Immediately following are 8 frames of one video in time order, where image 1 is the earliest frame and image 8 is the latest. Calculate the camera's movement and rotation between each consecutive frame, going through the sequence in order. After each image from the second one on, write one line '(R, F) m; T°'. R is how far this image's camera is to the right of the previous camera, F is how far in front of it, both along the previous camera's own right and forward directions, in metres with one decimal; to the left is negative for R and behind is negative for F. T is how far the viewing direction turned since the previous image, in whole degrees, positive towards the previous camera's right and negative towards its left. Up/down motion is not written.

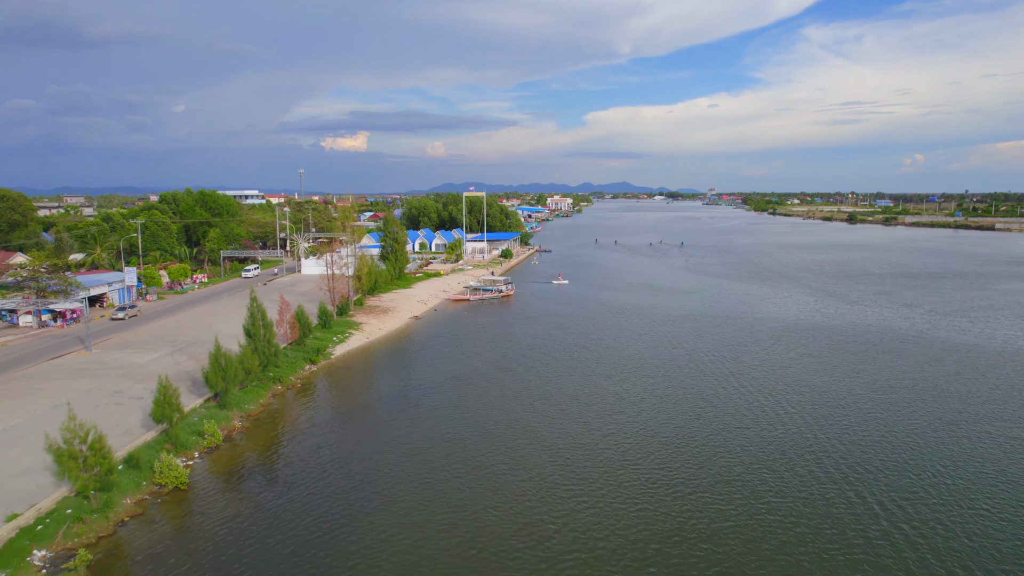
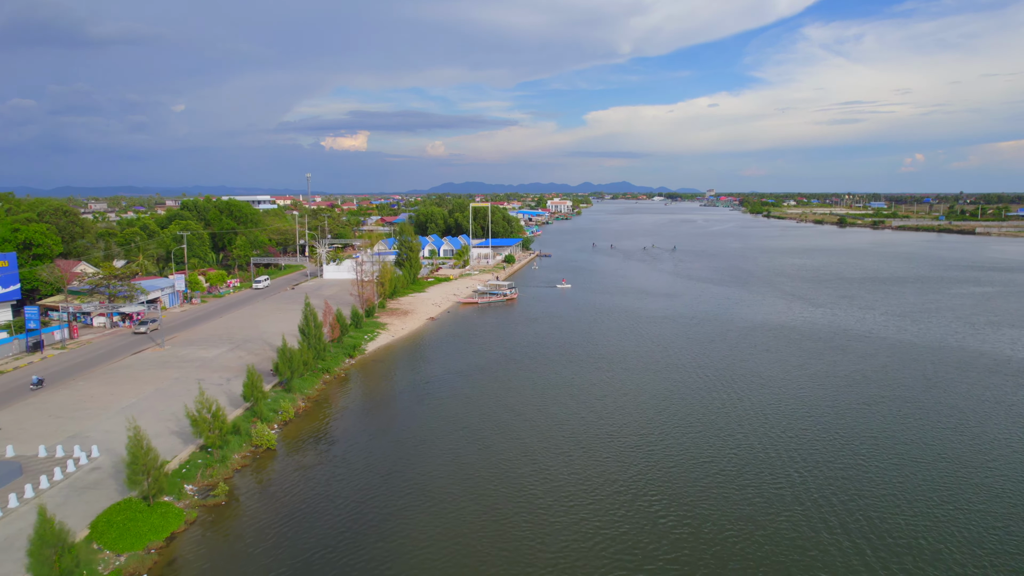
(-0.1, -1.5) m; 0°
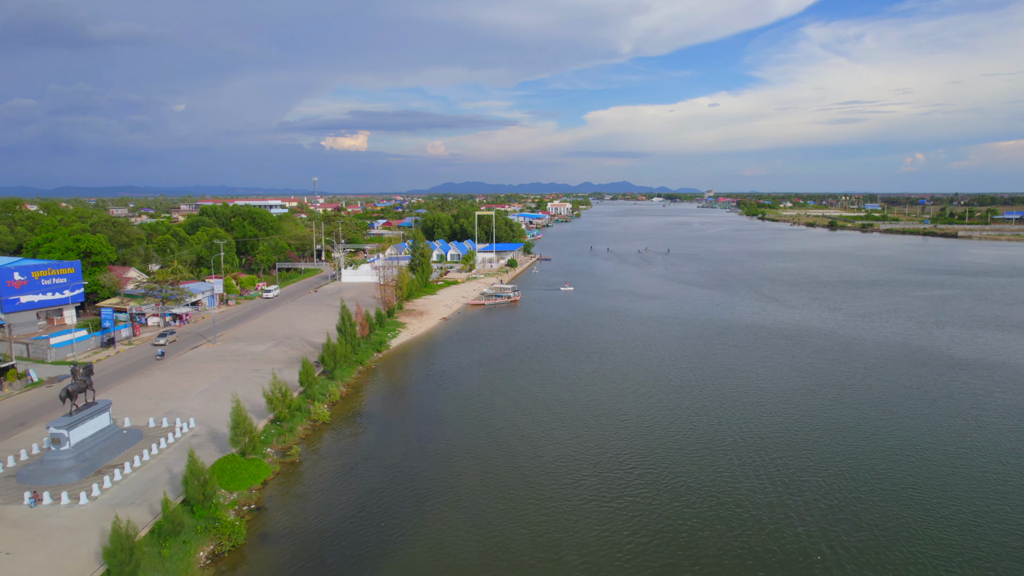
(-0.1, -1.5) m; 0°
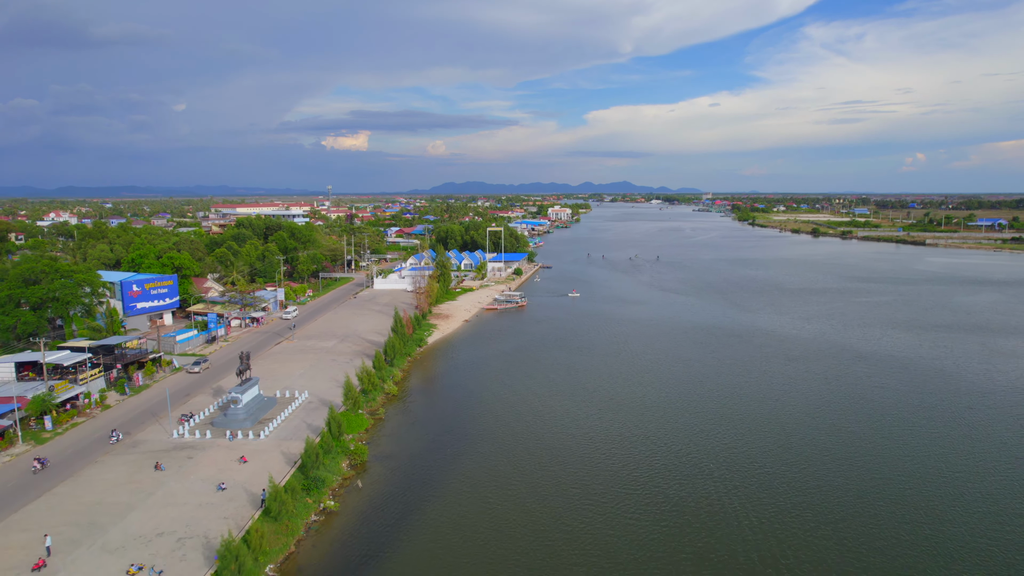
(-0.2, -3.2) m; 0°
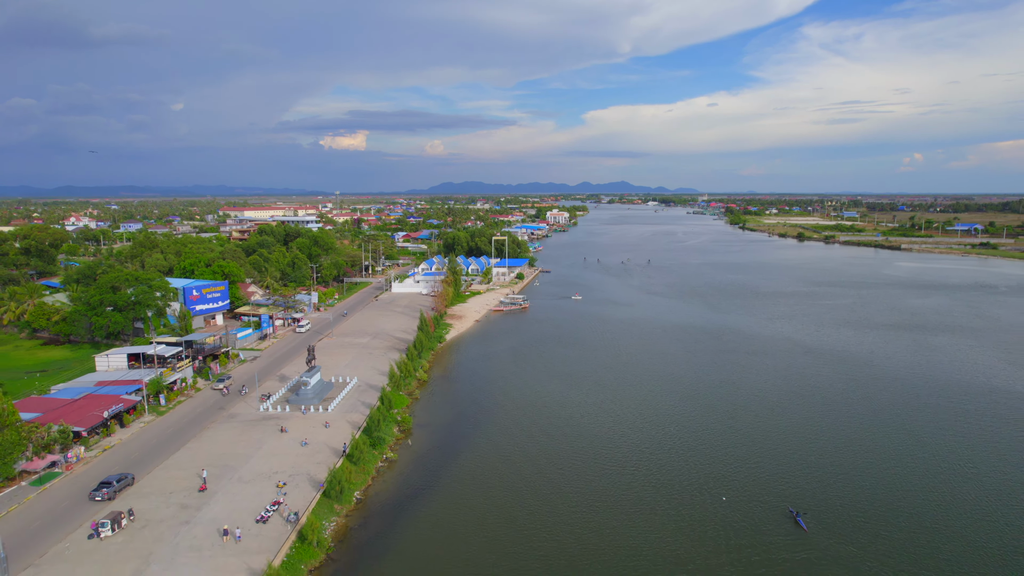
(-0.2, -2.5) m; 0°
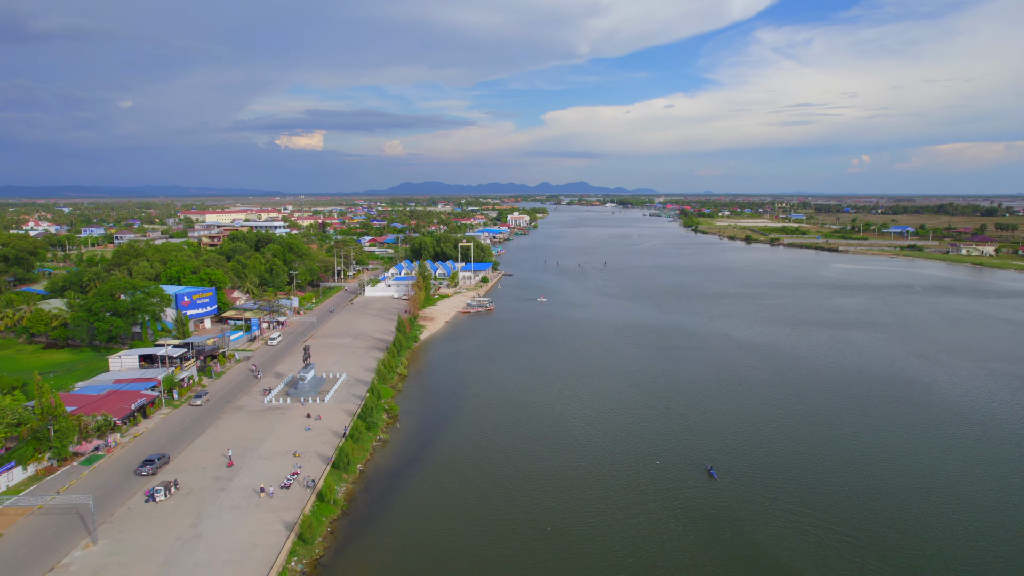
(-0.2, -1.8) m; +3°
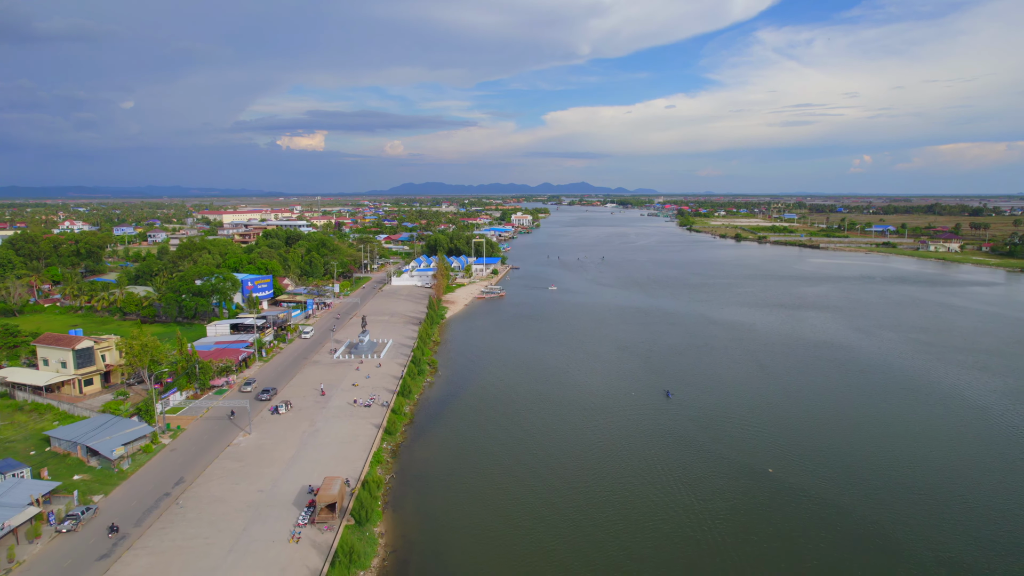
(-0.3, -3.7) m; 0°
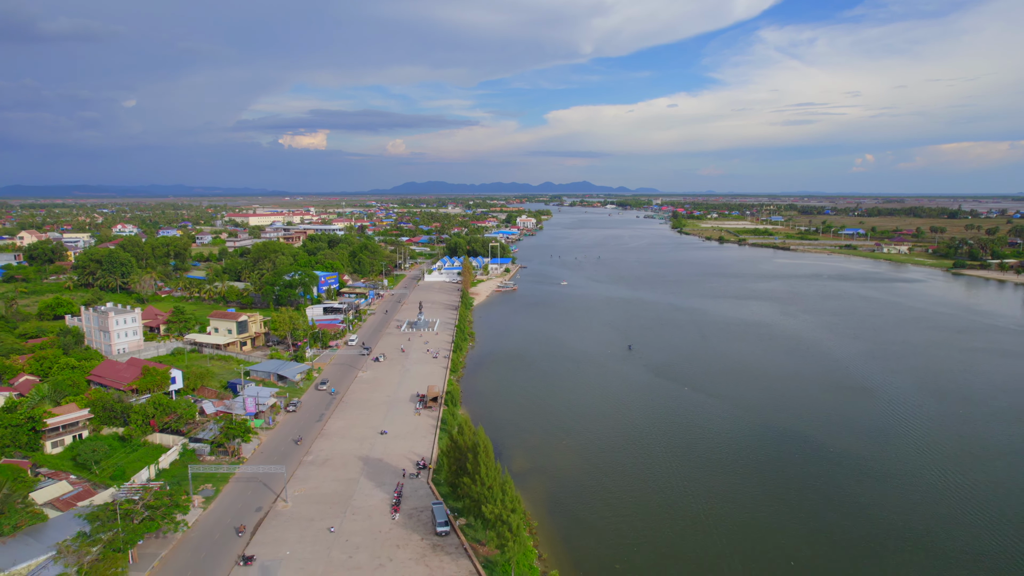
(-0.4, -6.6) m; 0°
